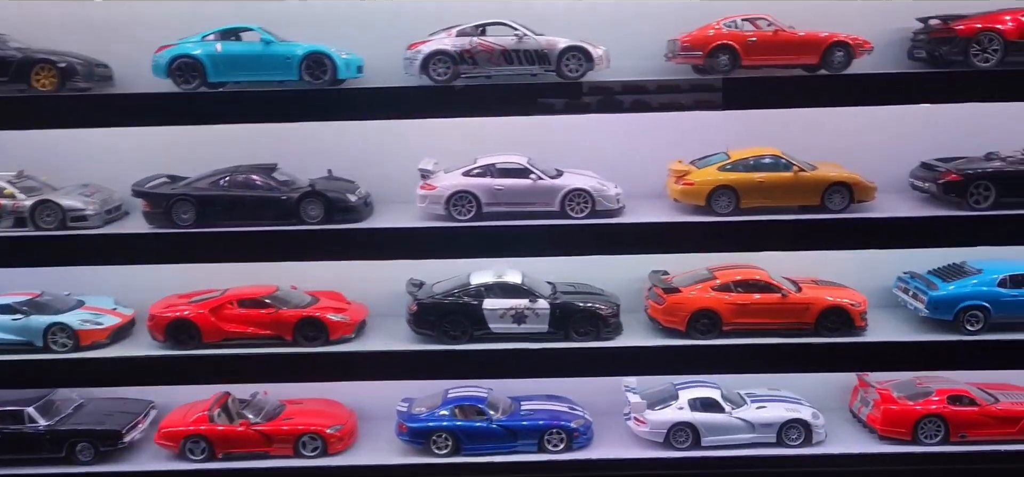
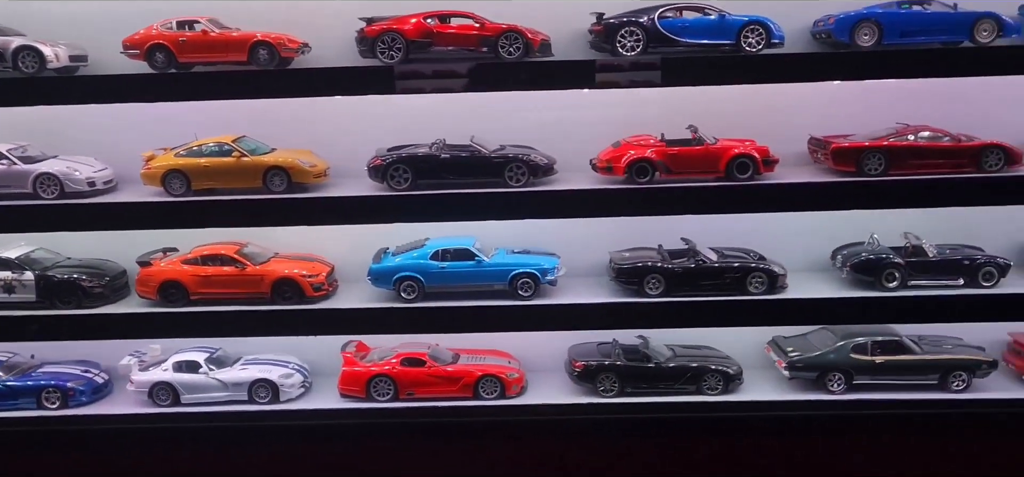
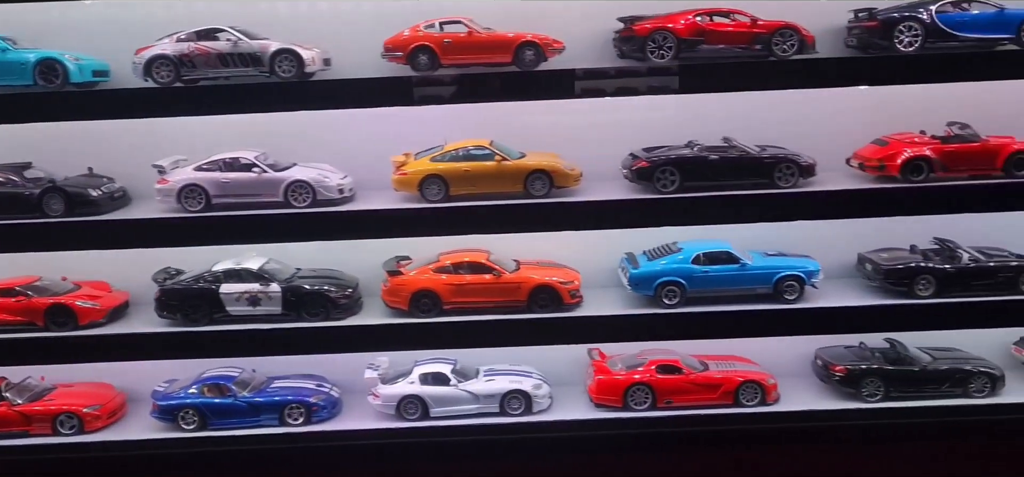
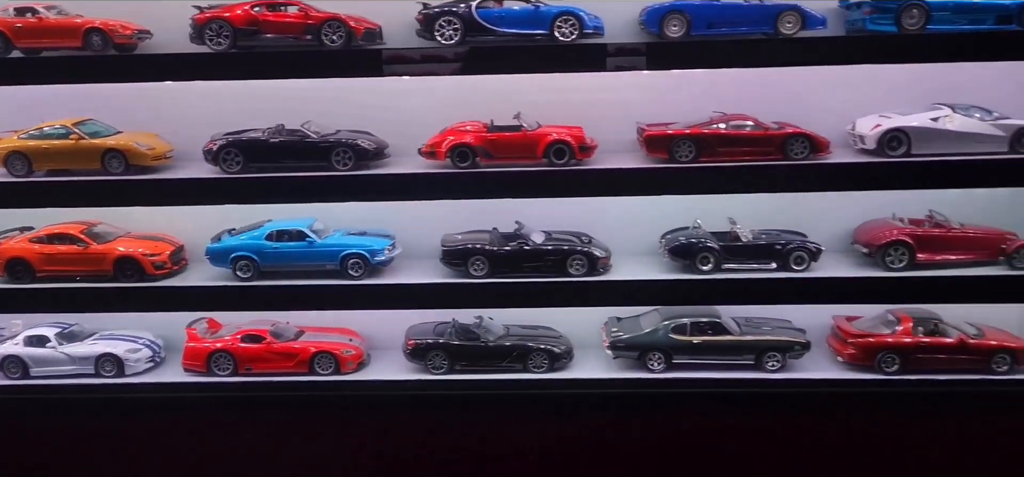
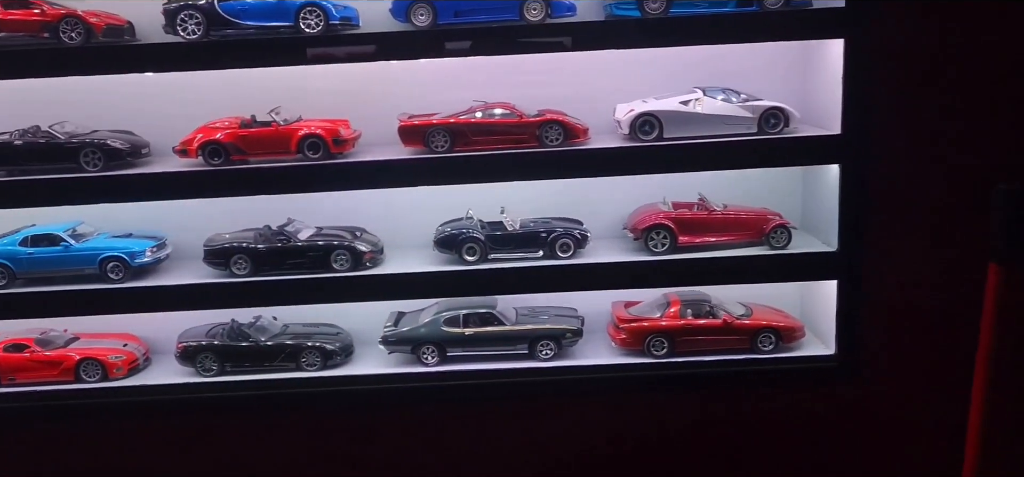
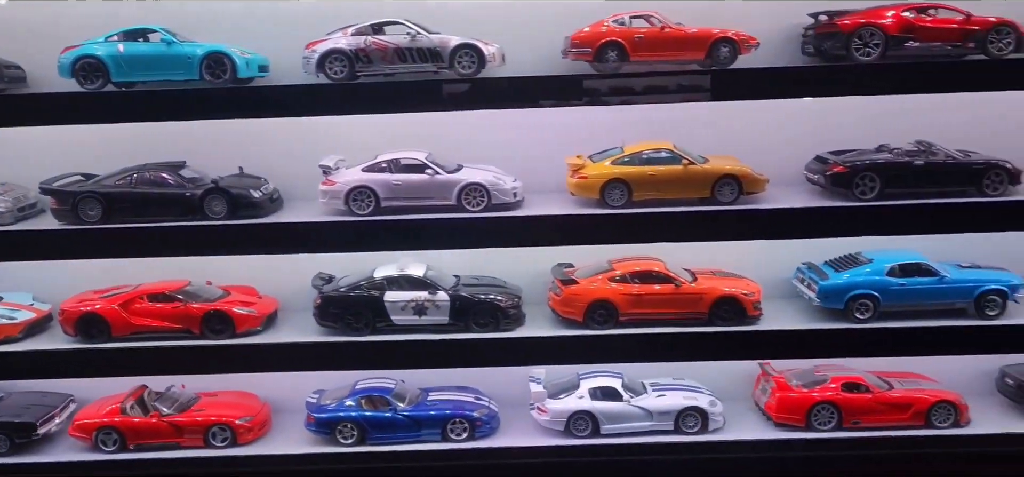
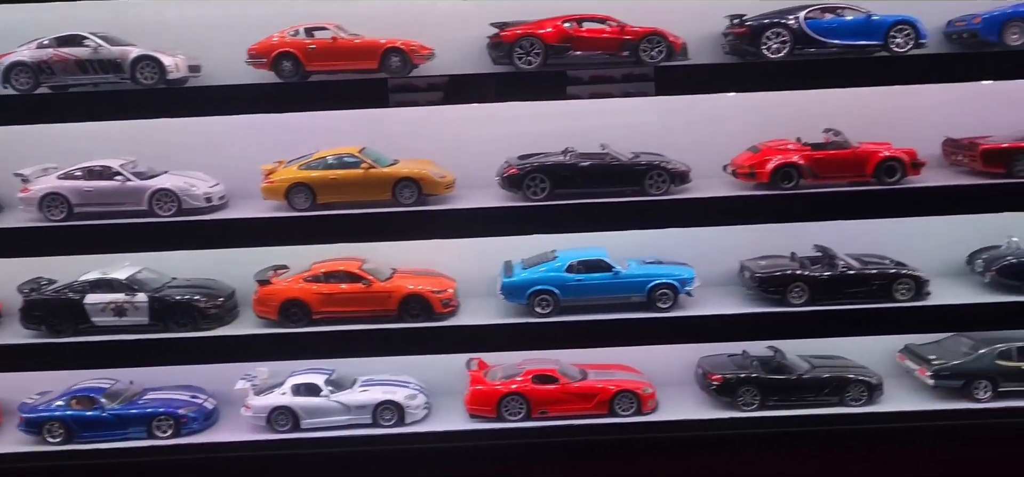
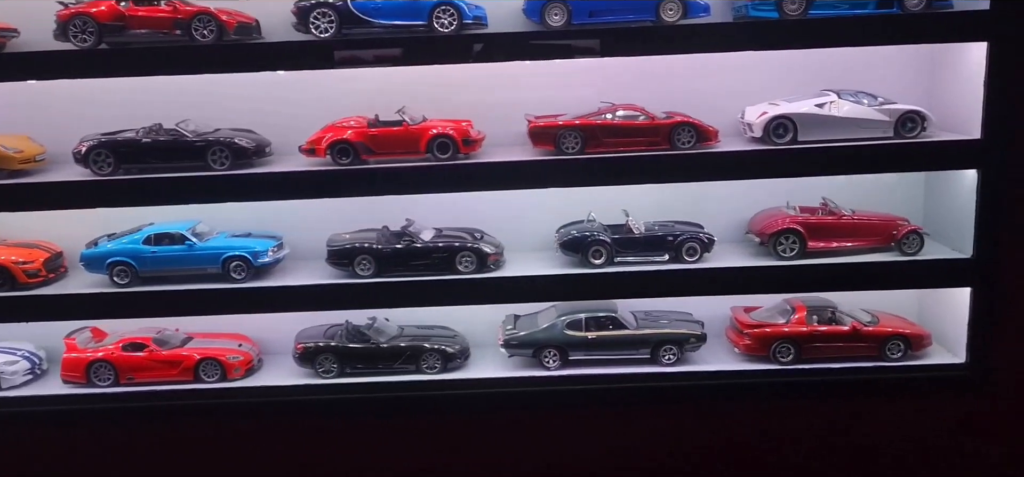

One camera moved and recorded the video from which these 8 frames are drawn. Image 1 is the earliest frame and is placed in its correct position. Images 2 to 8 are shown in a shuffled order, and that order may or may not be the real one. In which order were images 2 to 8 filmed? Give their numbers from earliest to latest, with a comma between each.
6, 3, 7, 2, 4, 8, 5
